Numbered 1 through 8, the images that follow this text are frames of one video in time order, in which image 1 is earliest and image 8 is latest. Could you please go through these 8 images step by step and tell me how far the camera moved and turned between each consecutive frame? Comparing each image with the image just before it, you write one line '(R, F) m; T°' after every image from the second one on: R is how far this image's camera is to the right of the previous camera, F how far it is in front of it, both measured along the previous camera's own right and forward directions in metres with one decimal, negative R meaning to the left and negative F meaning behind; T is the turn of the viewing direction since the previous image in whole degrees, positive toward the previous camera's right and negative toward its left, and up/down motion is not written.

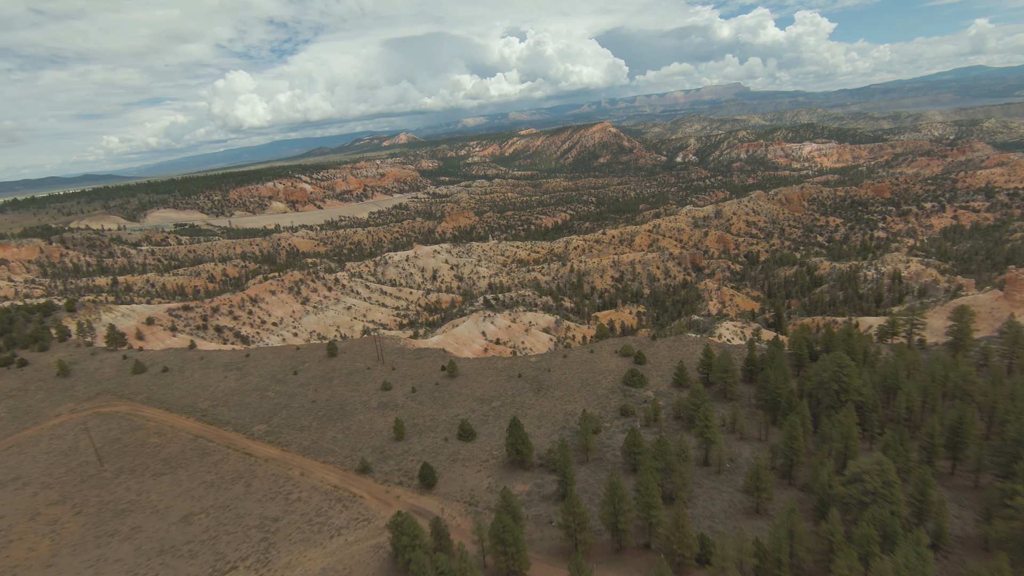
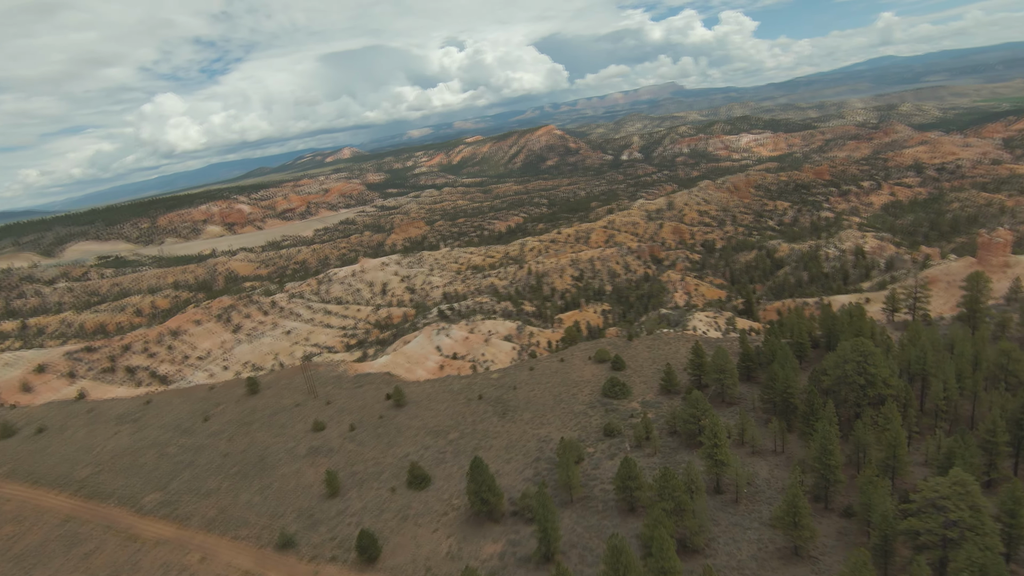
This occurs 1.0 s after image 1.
(+0.7, +8.4) m; +5°
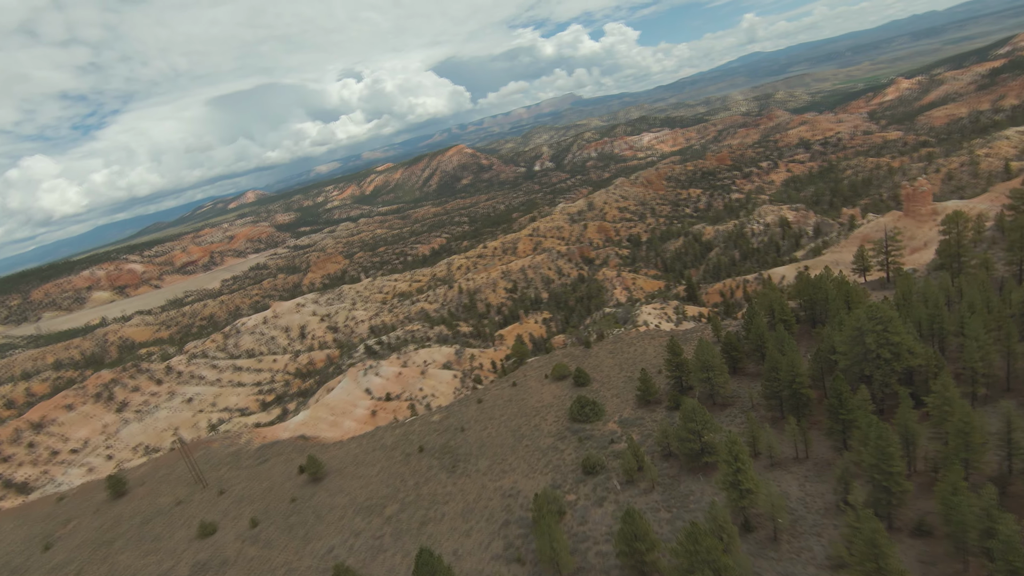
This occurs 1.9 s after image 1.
(+0.2, +8.4) m; +8°
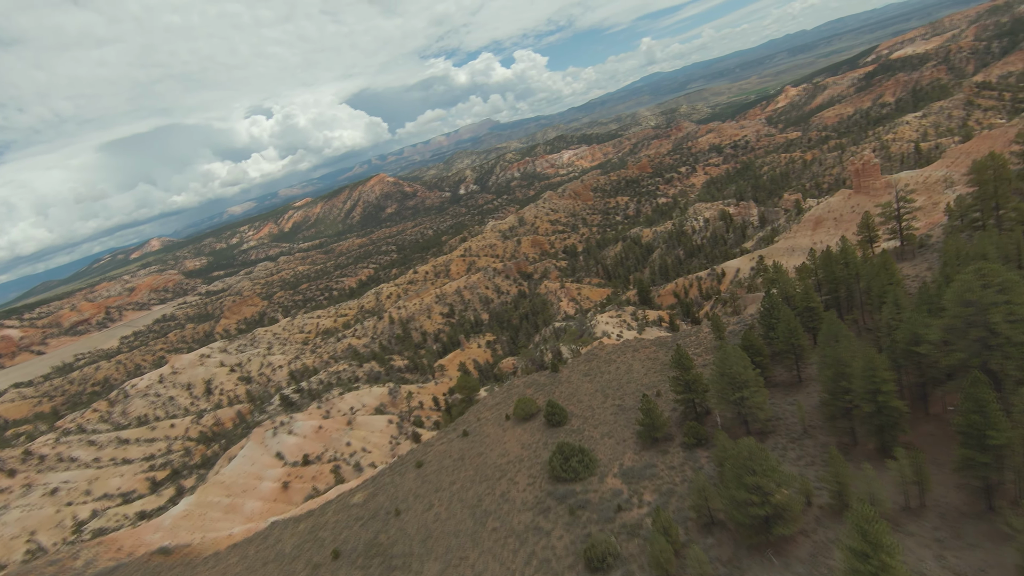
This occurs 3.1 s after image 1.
(-0.2, +10.5) m; +7°
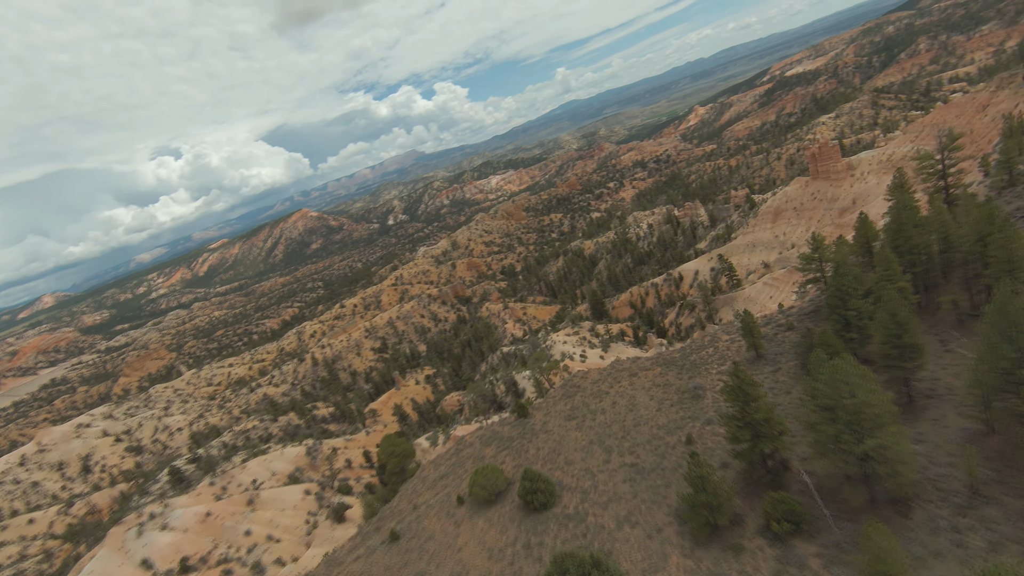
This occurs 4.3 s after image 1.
(-0.2, +10.6) m; +7°
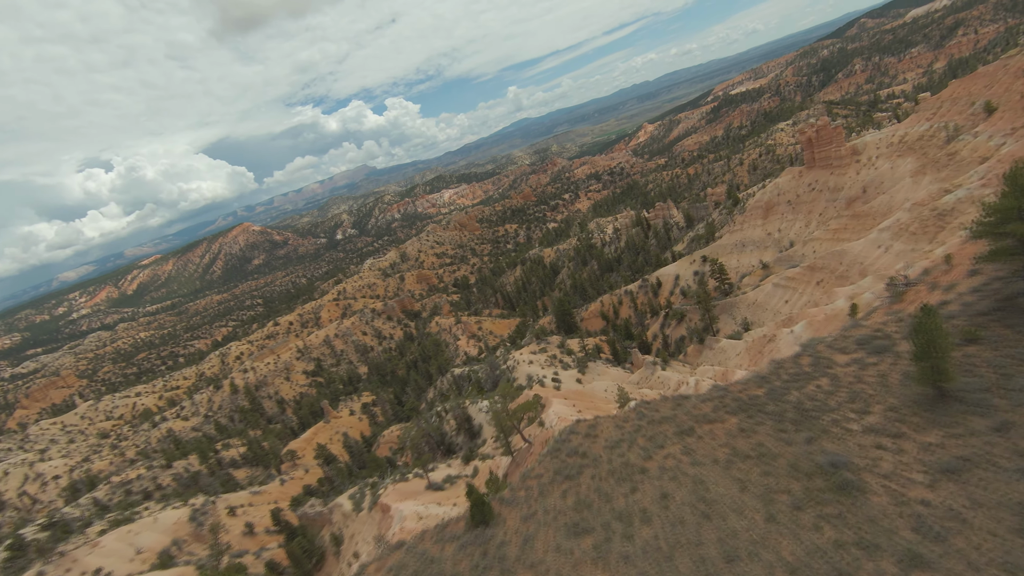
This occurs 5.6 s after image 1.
(+0.2, +11.5) m; +5°
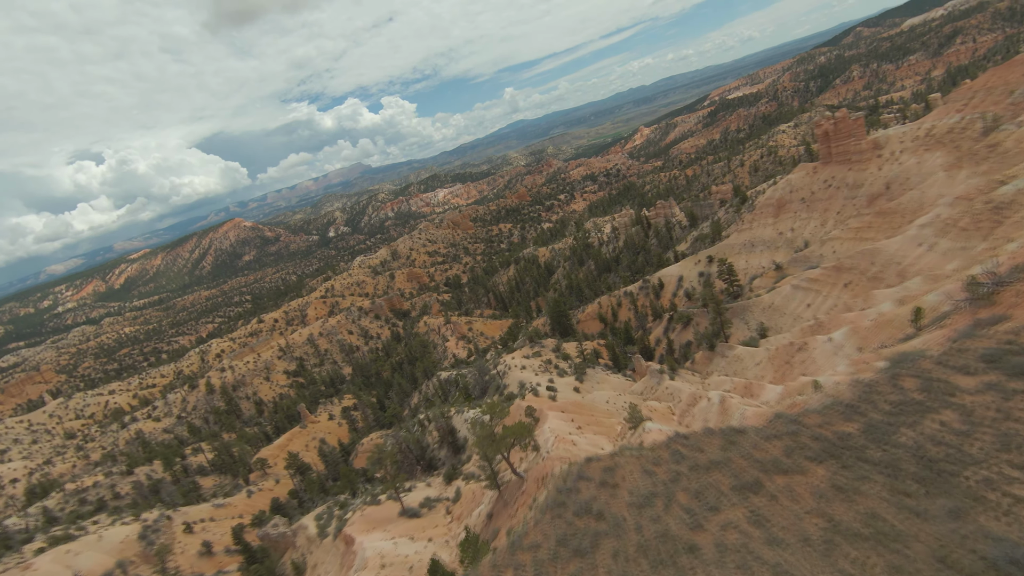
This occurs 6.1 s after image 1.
(+0.1, +4.1) m; +1°
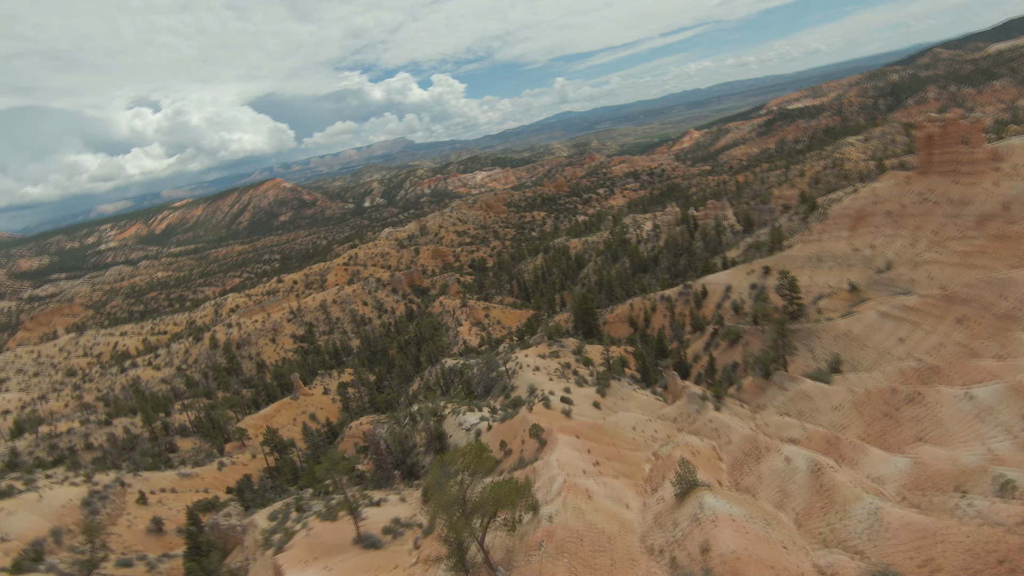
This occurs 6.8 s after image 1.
(+0.3, +6.1) m; -3°
